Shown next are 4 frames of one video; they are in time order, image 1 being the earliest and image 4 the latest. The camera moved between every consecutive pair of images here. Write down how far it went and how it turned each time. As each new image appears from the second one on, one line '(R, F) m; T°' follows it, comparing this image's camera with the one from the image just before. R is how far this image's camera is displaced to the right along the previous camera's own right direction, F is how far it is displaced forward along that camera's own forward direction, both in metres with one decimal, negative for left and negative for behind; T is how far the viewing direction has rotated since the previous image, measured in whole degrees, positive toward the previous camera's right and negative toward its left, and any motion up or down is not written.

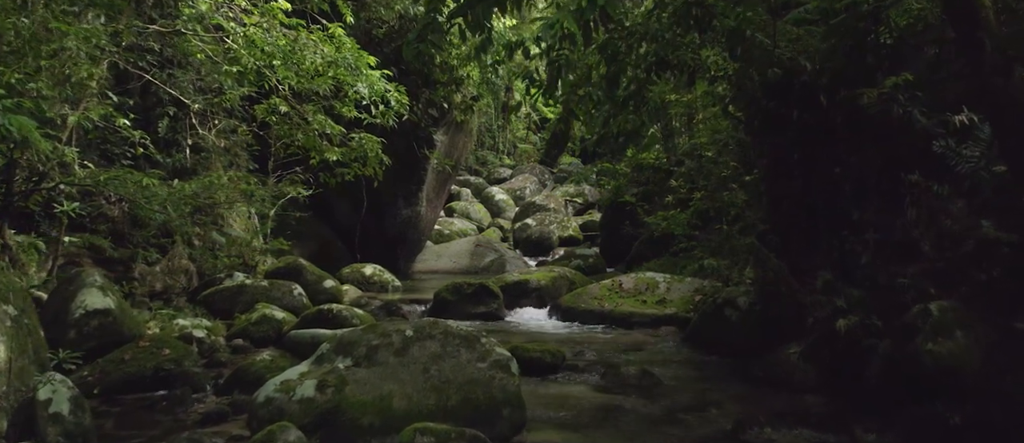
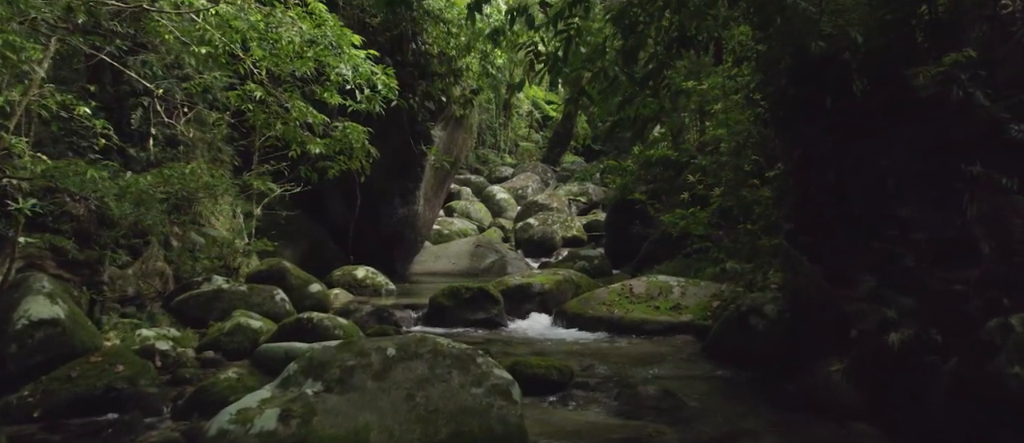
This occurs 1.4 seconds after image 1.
(0.0, +0.7) m; 0°
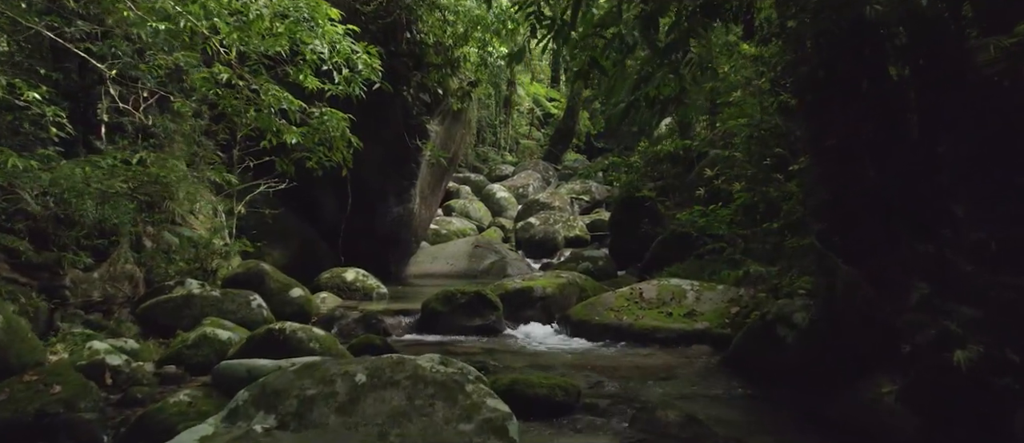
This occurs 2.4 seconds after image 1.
(0.0, +0.7) m; 0°
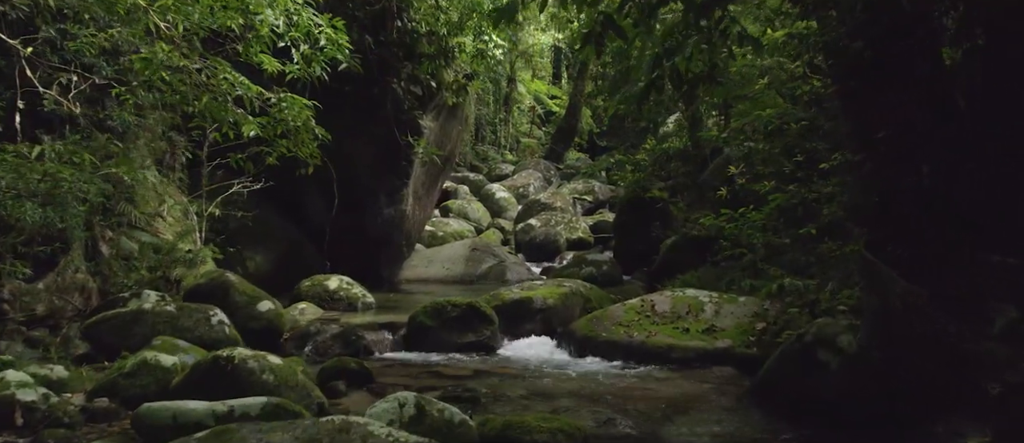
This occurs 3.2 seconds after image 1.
(0.0, +0.8) m; 0°
